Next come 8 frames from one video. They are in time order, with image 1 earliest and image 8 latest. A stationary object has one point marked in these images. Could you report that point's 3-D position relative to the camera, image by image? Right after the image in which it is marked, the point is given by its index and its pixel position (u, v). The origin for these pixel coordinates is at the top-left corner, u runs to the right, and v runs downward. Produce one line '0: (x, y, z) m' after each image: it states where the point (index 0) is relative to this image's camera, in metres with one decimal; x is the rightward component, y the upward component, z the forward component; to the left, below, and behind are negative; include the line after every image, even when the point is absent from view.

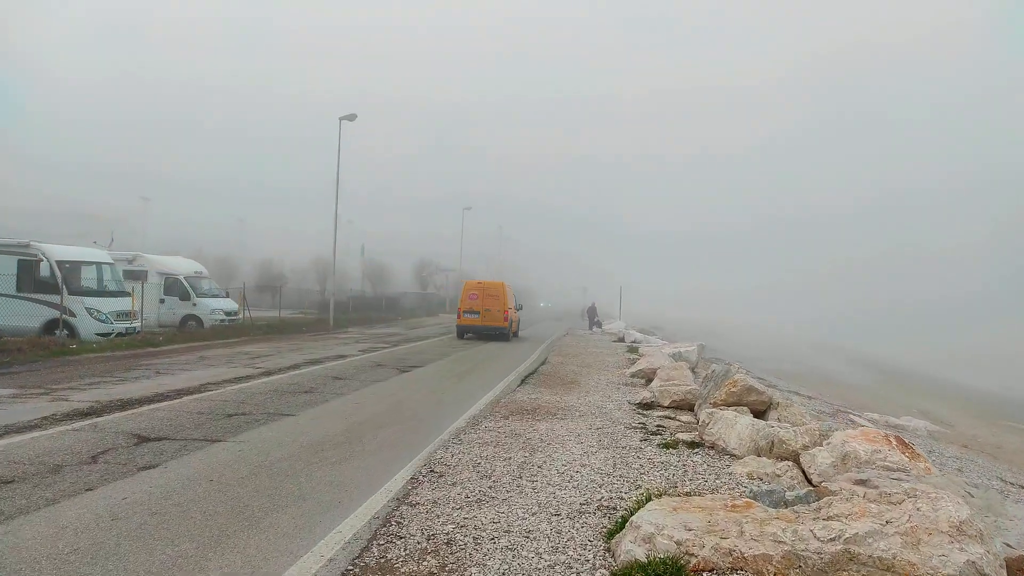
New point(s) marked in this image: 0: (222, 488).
0: (-2.8, -2.0, +5.8) m
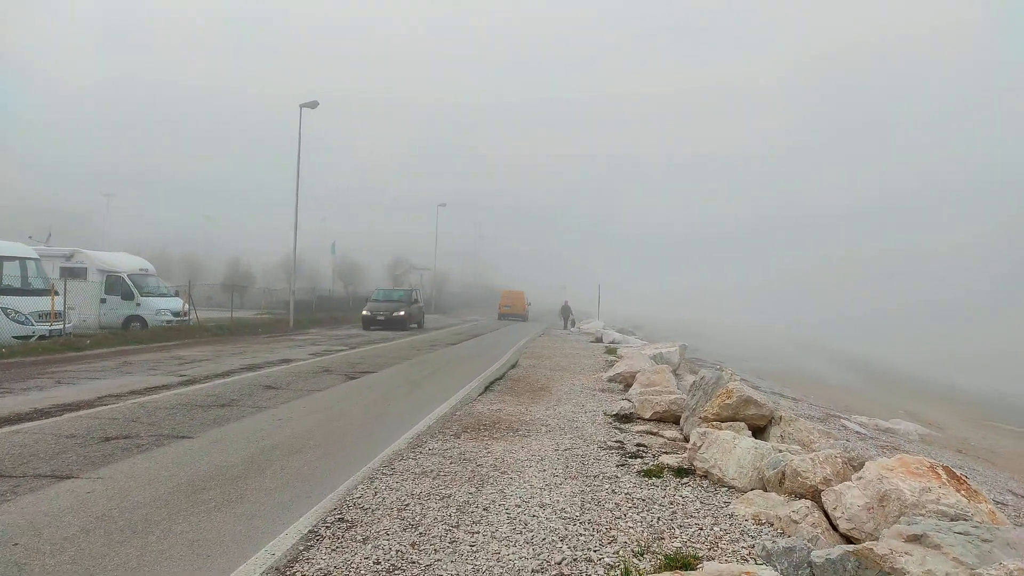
0: (-3.3, -1.9, +4.1) m
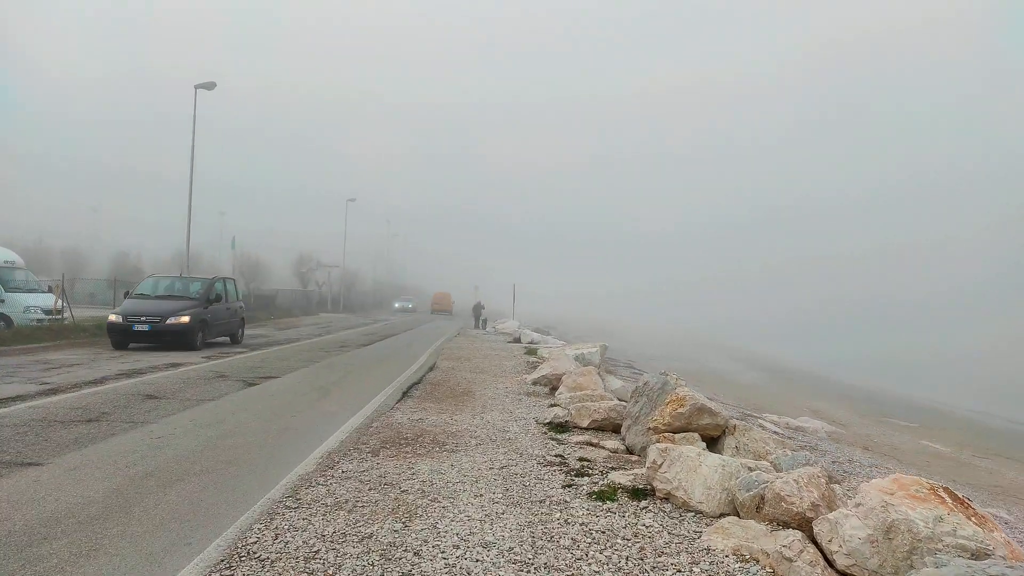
0: (-3.6, -1.8, +2.7) m
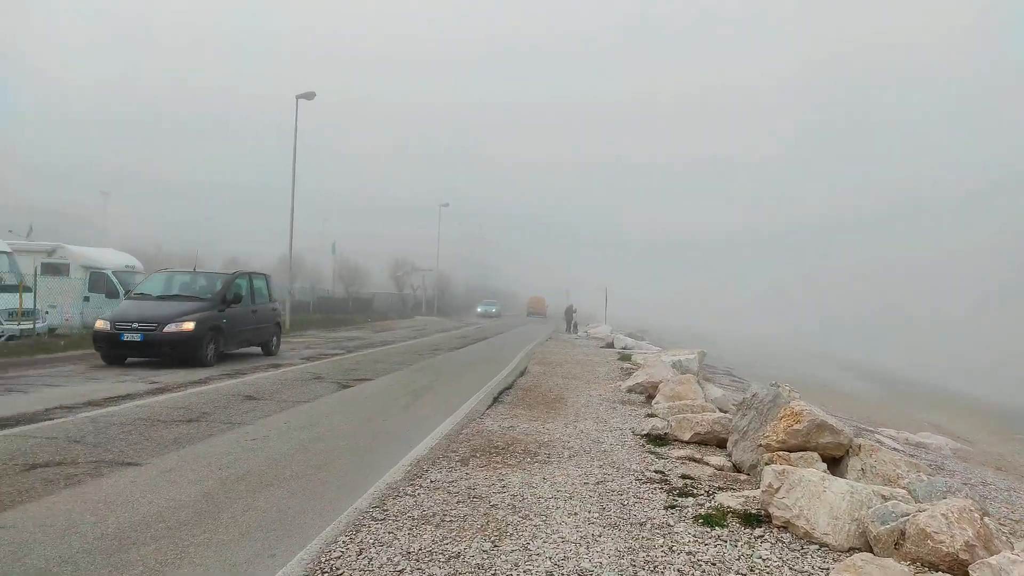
0: (-3.1, -1.8, +2.7) m
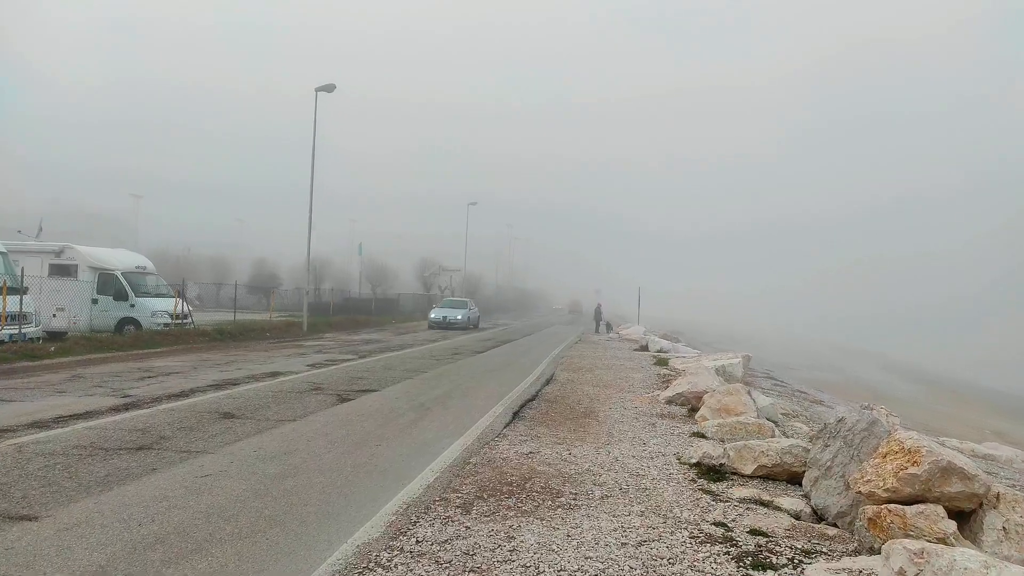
0: (-3.2, -1.8, +1.3) m
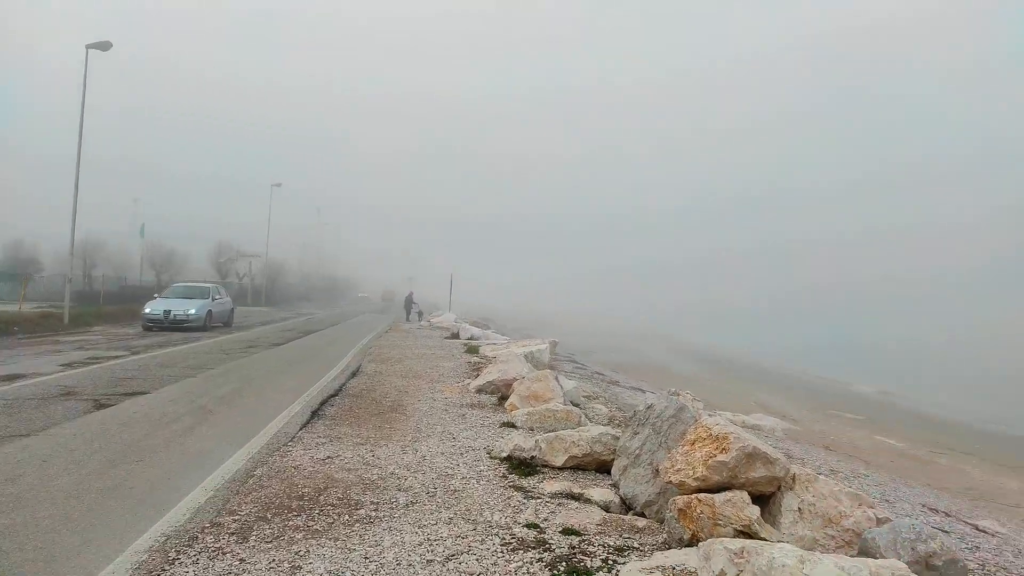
0: (-3.5, -1.7, -0.4) m
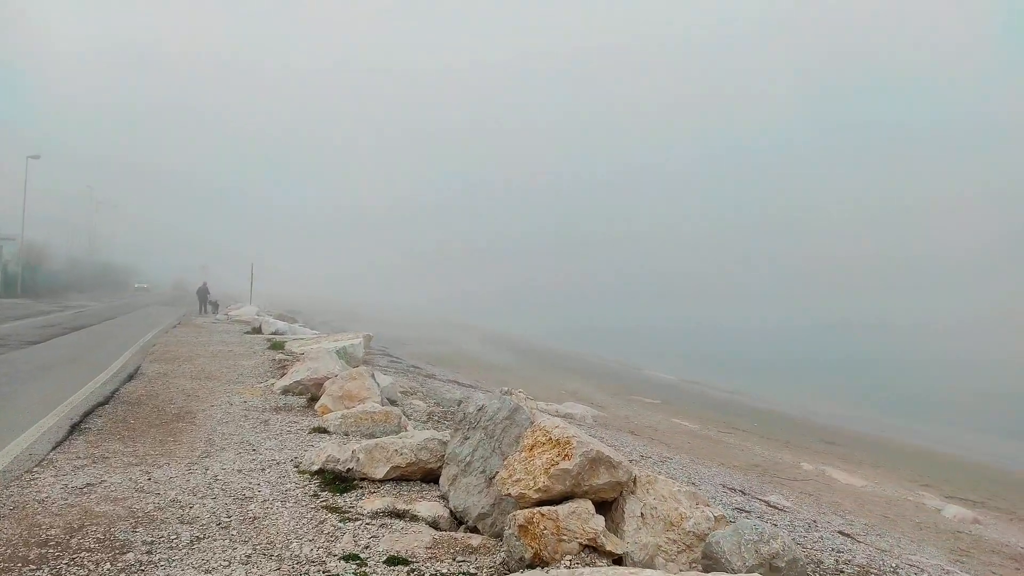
0: (-3.0, -1.6, -2.1) m
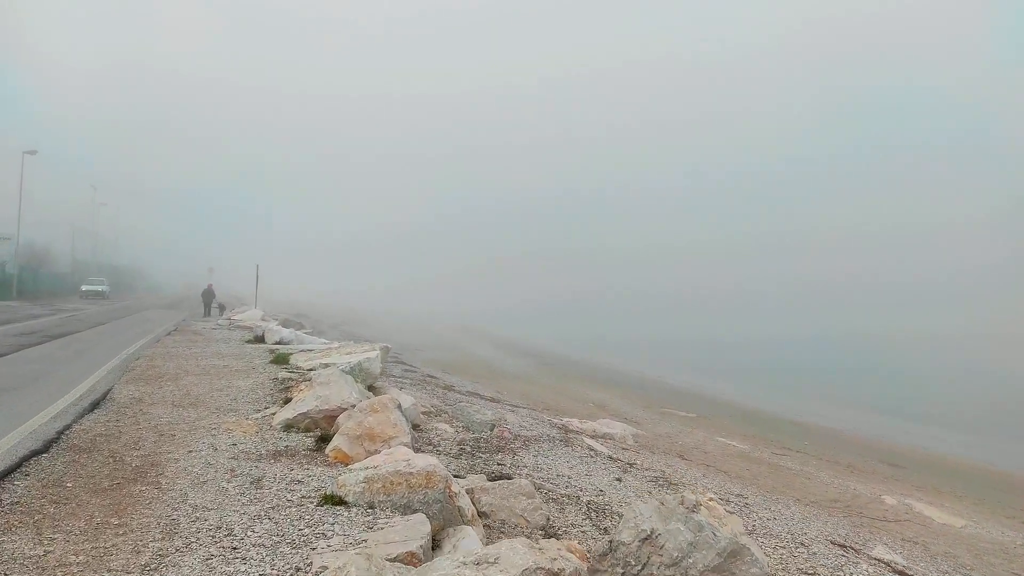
0: (-2.1, -1.7, -4.8) m
